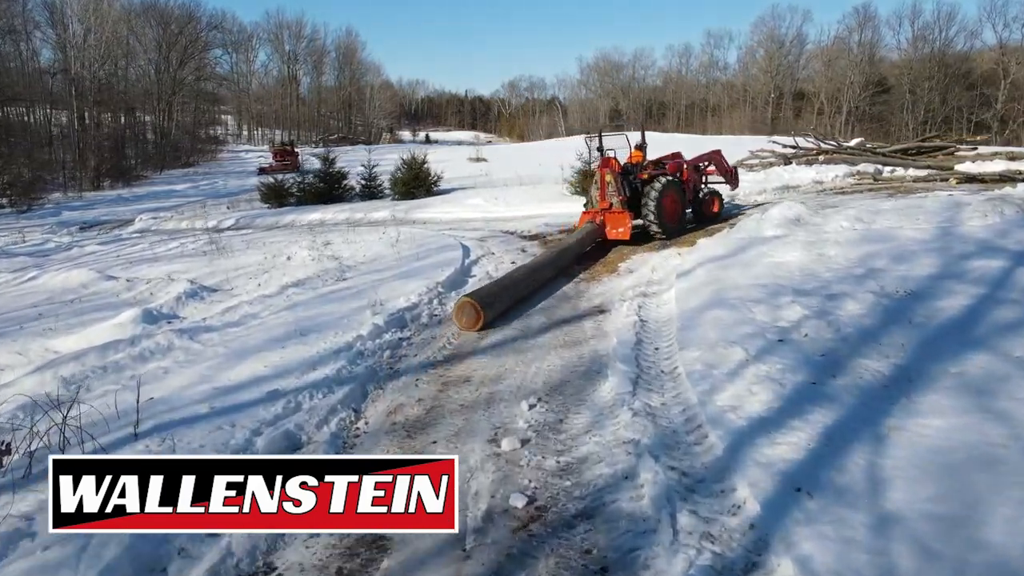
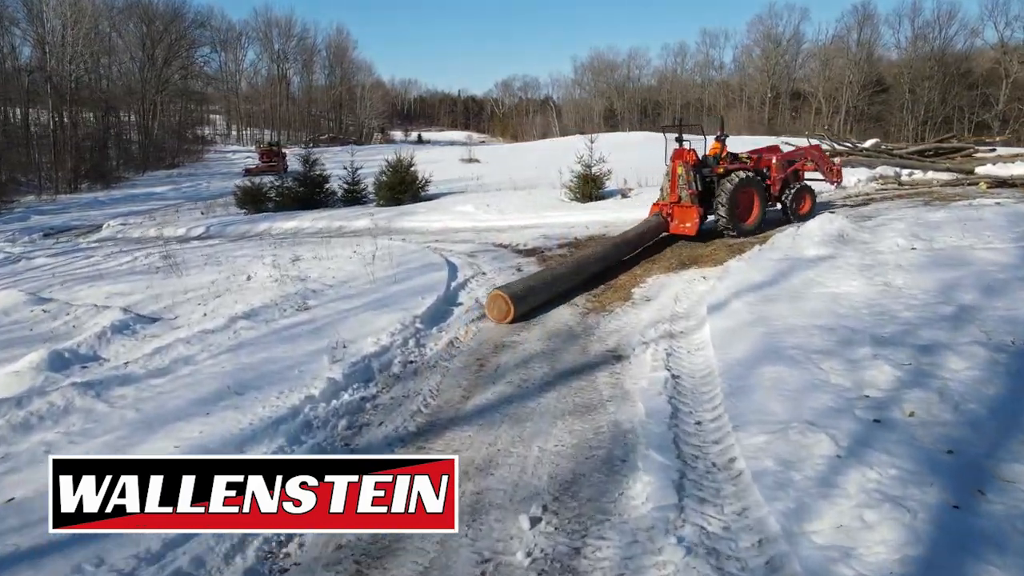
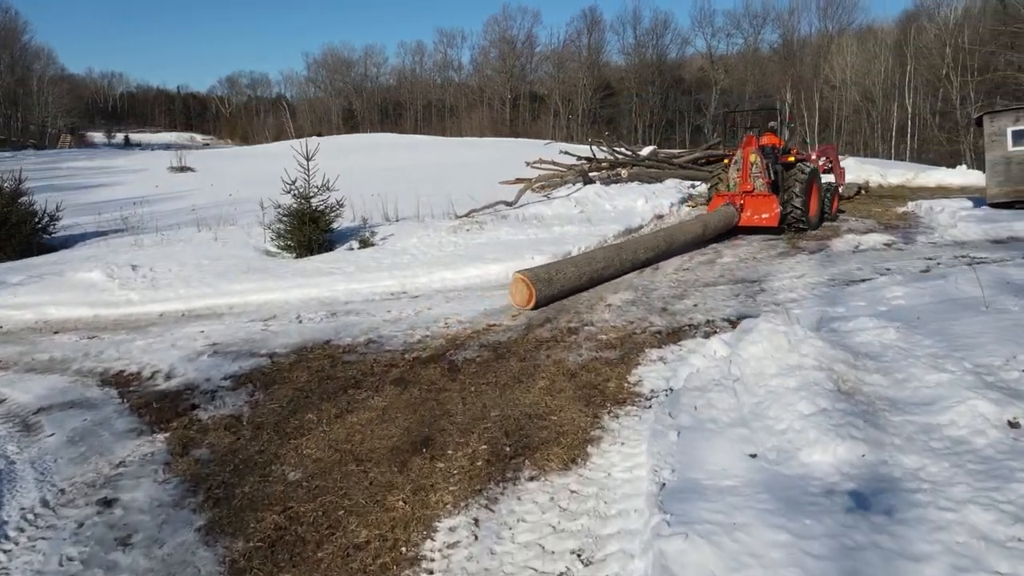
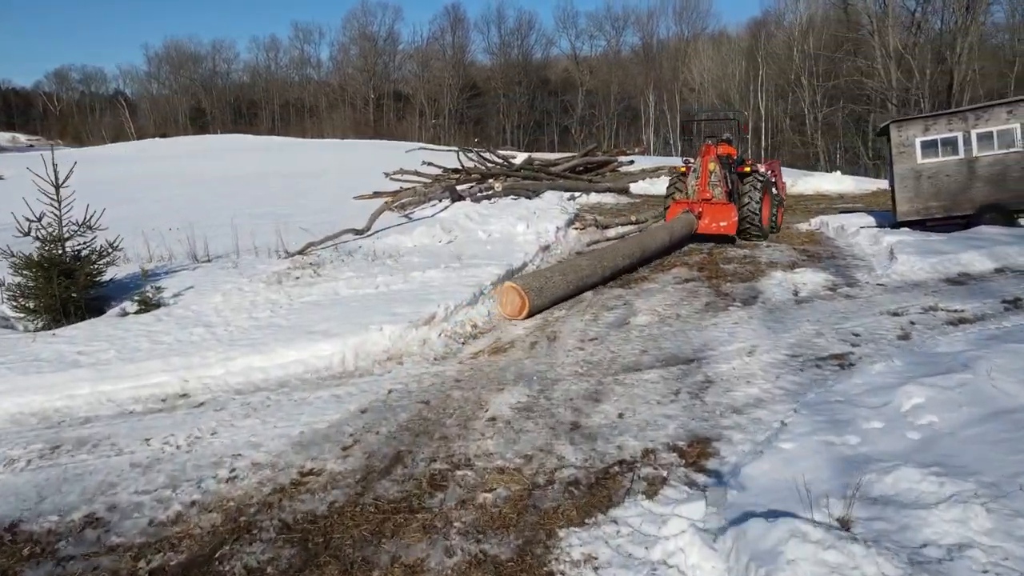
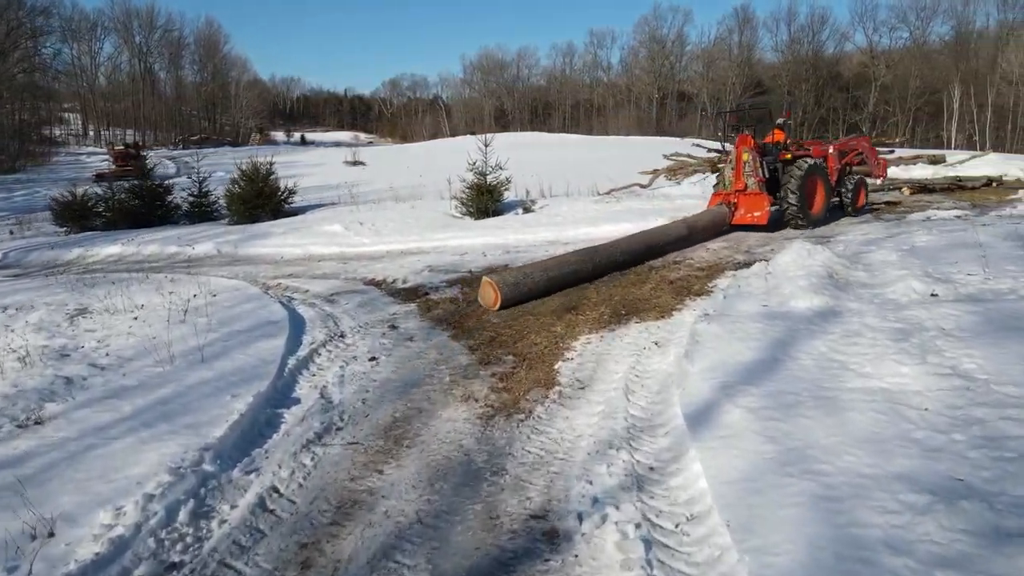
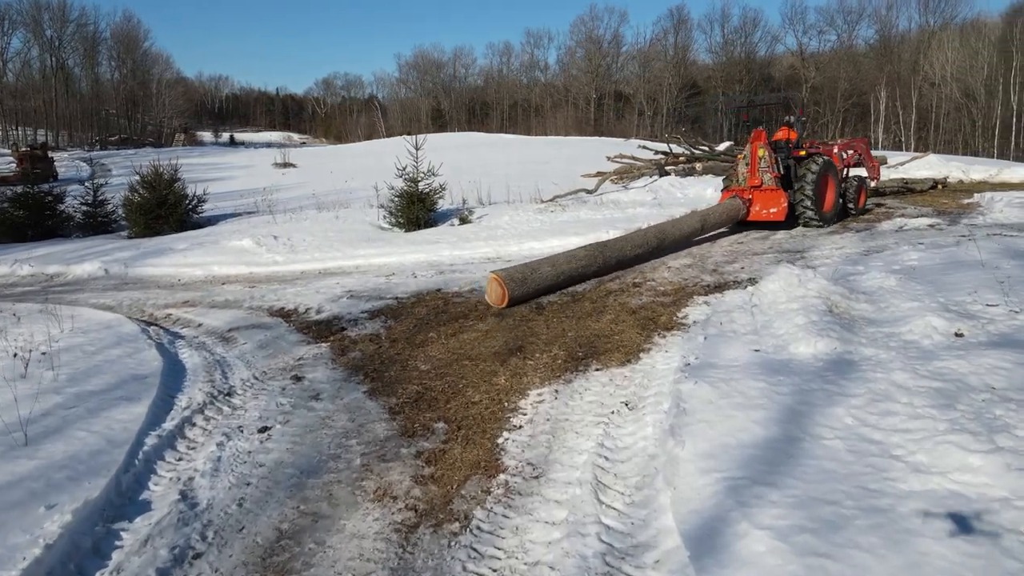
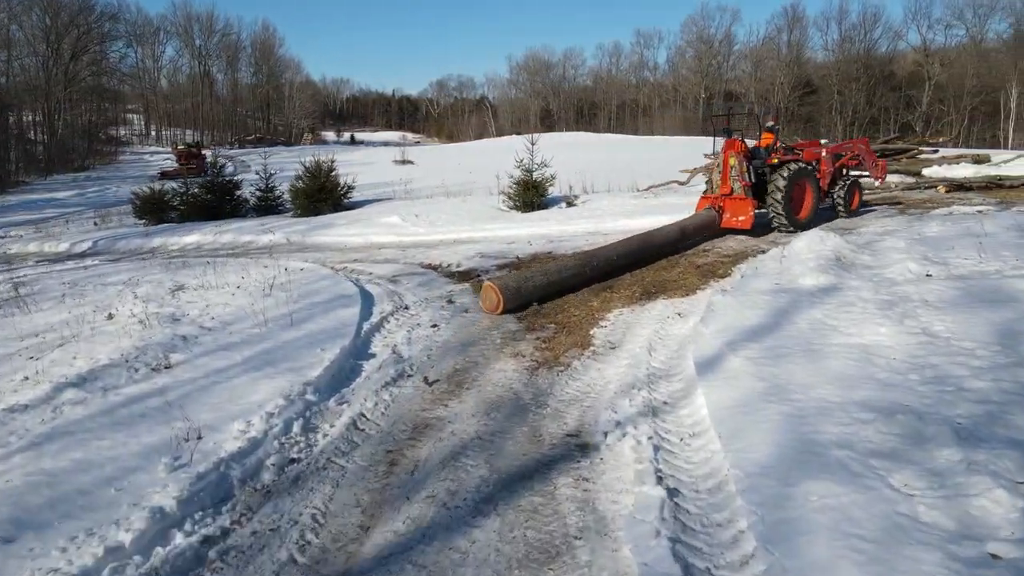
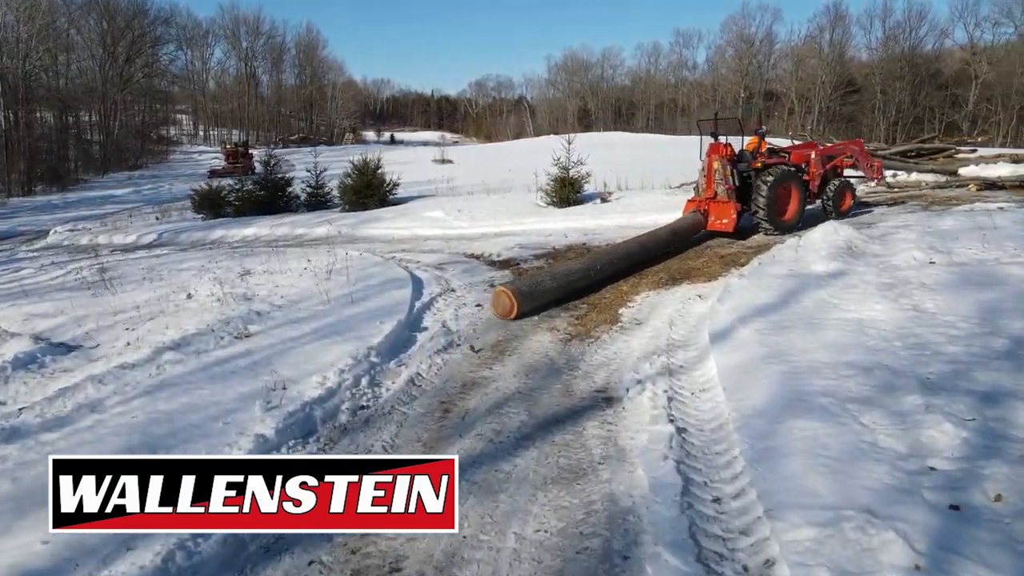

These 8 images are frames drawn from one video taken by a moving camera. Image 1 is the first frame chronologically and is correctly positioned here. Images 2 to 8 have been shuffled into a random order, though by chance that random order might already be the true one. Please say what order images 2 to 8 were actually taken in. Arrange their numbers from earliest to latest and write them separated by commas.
2, 8, 7, 5, 6, 3, 4
